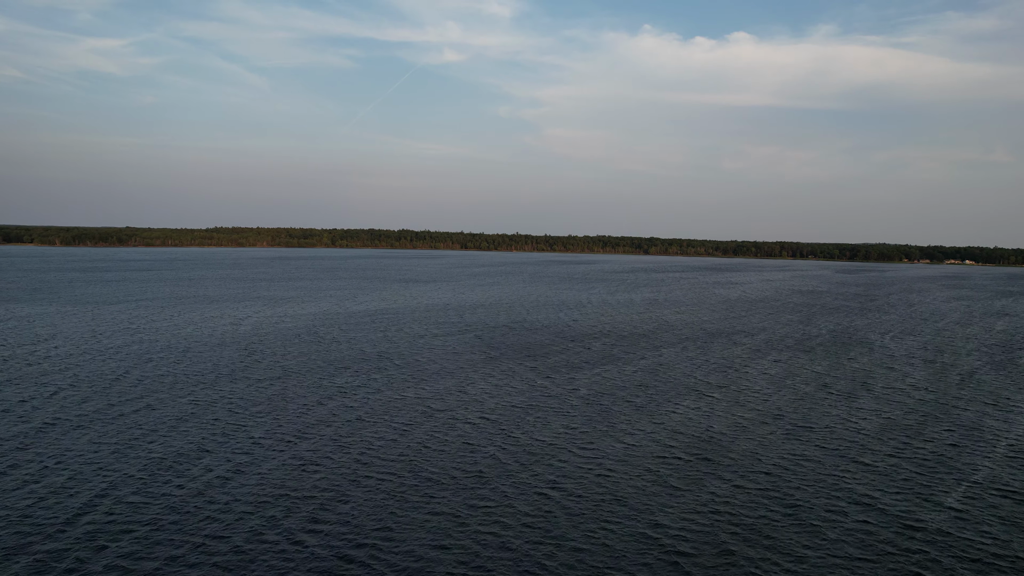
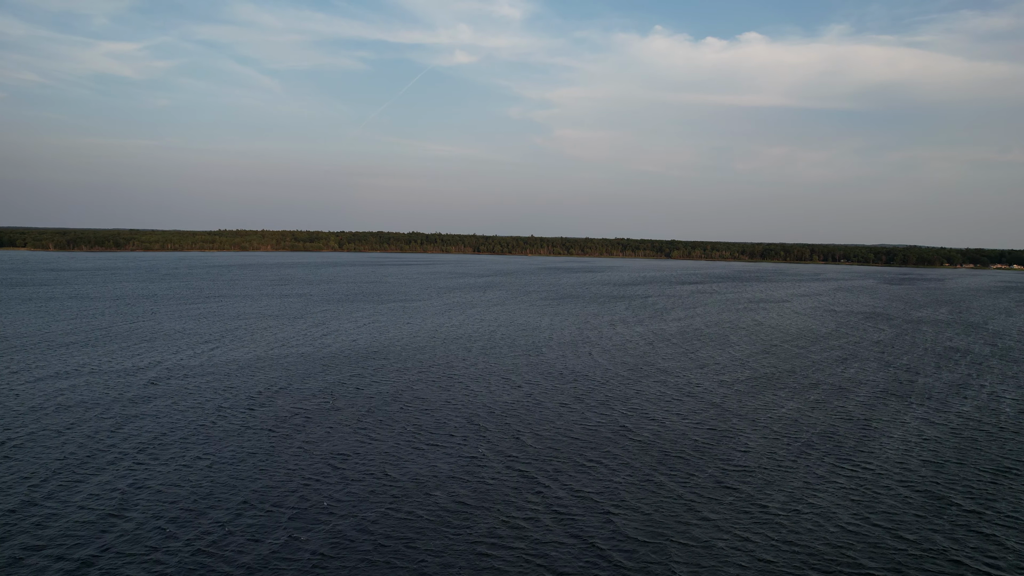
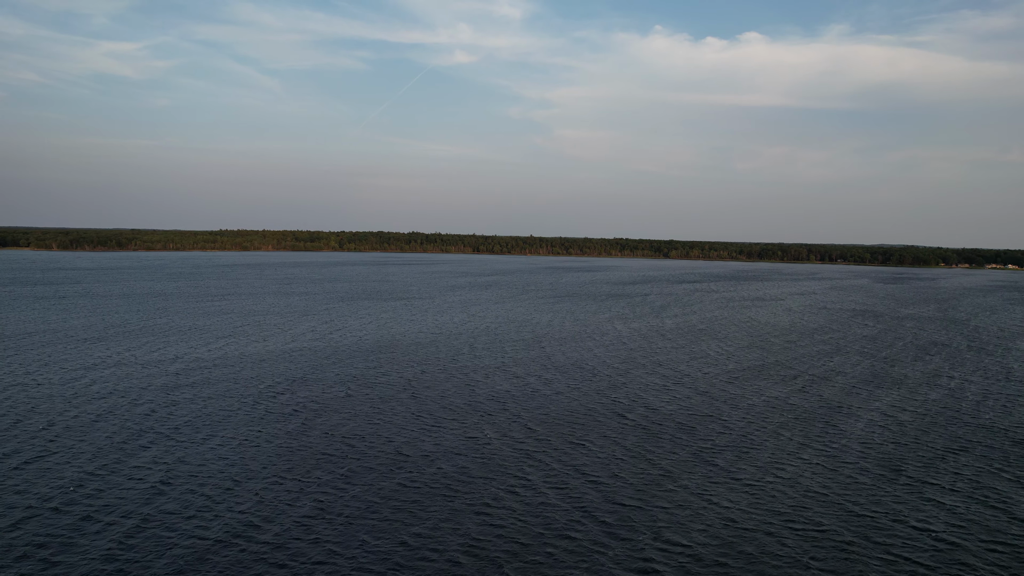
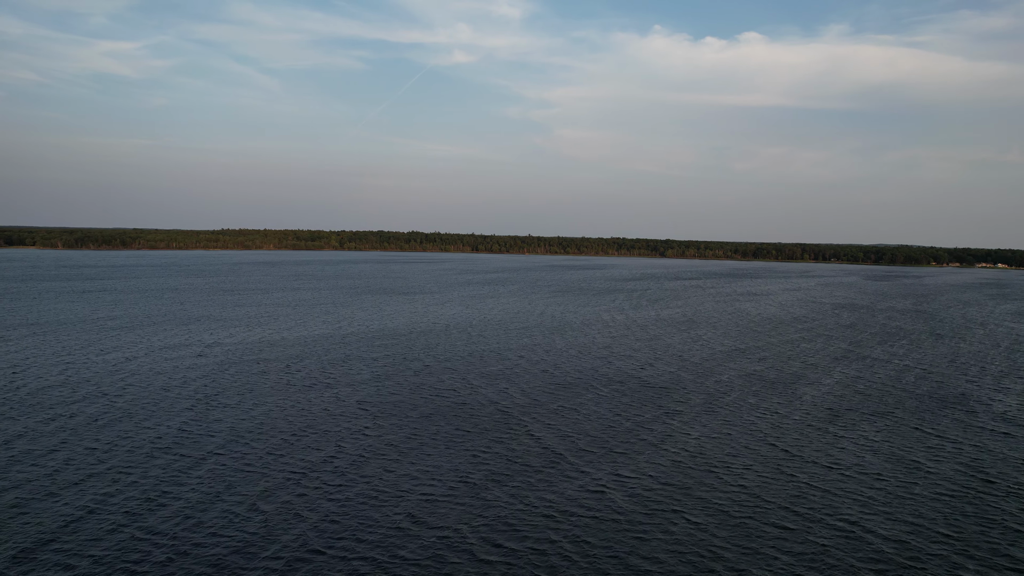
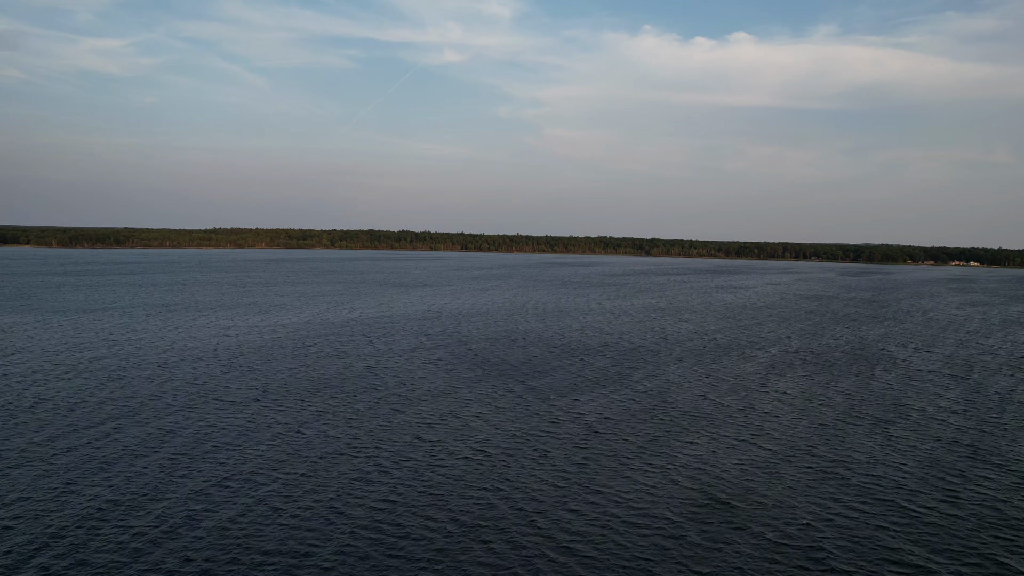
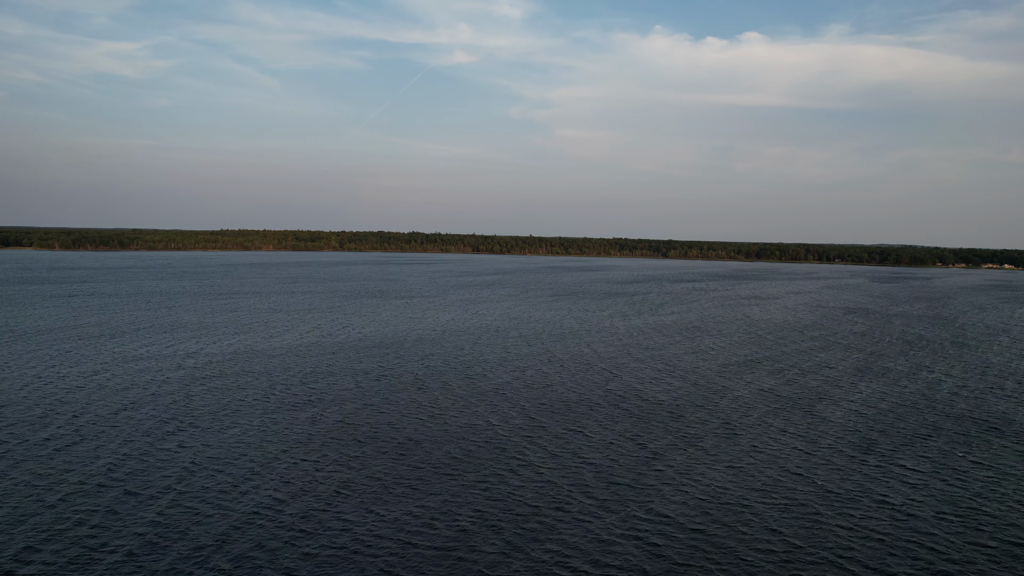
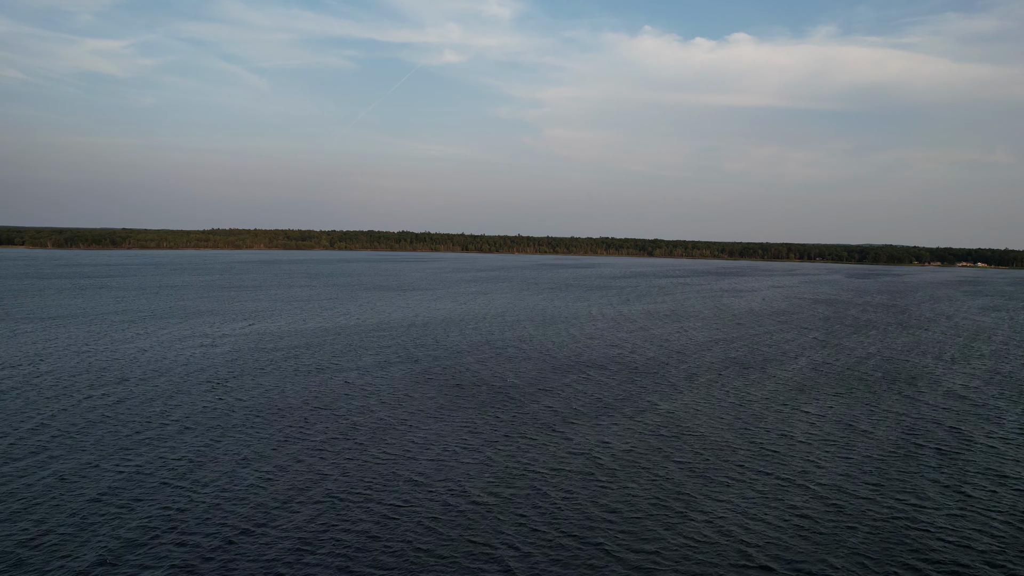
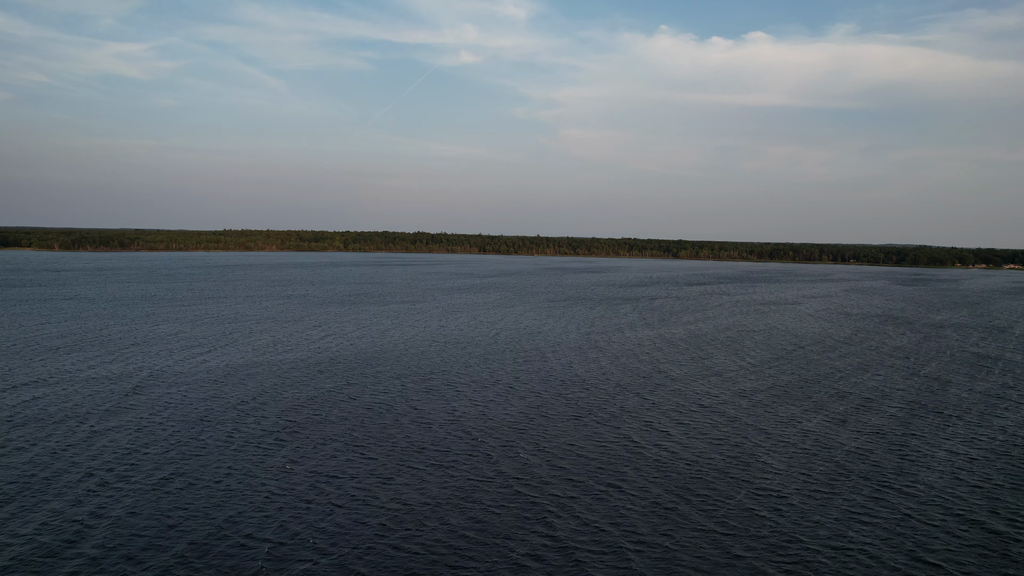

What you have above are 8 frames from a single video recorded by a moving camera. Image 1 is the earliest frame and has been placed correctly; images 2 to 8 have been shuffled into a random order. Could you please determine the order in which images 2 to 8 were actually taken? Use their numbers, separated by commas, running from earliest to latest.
5, 7, 4, 6, 3, 2, 8
